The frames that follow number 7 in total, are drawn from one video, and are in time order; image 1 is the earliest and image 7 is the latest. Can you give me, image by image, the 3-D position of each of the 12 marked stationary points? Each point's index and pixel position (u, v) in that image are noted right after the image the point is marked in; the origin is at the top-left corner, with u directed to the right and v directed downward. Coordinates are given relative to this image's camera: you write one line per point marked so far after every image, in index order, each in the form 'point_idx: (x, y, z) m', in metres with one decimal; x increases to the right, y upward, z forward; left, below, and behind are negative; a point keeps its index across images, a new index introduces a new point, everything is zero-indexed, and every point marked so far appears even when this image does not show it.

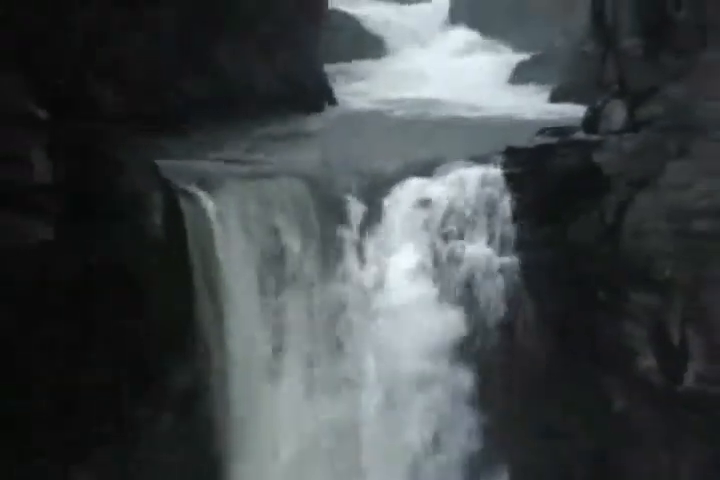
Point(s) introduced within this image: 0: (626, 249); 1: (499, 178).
0: (+1.6, 0.0, +5.7) m
1: (+0.9, +0.5, +6.3) m
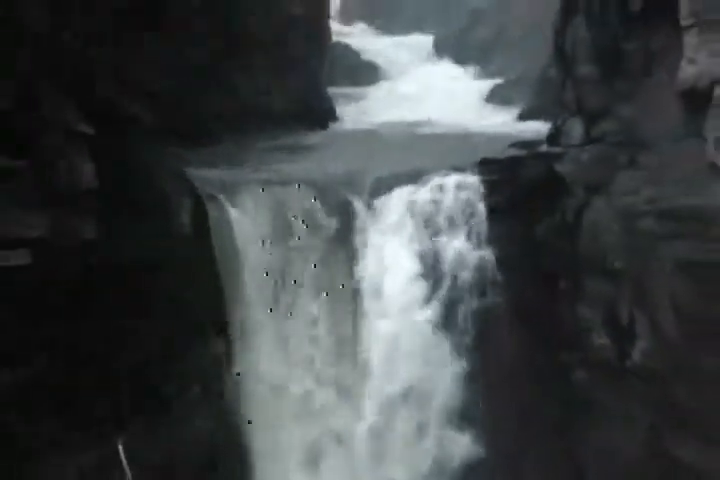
0: (+1.6, -0.1, +6.2) m
1: (+0.9, +0.5, +6.9) m
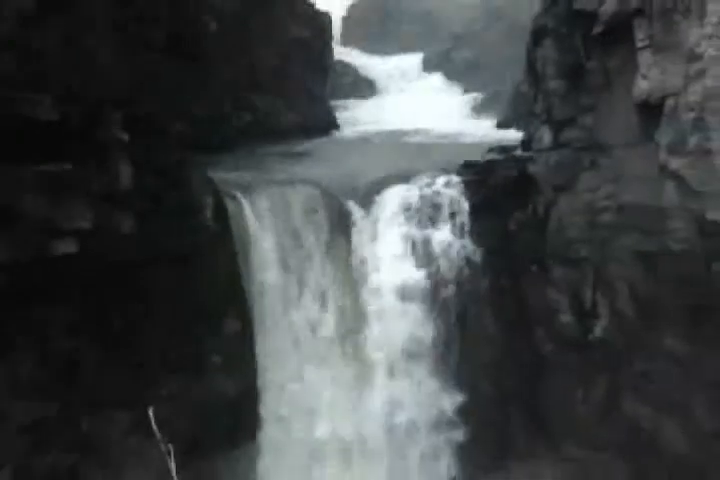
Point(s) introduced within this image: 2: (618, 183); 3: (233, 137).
0: (+1.6, 0.0, +7.0) m
1: (+0.9, +0.5, +7.7) m
2: (+2.0, +0.5, +6.6) m
3: (-1.4, +1.1, +9.4) m
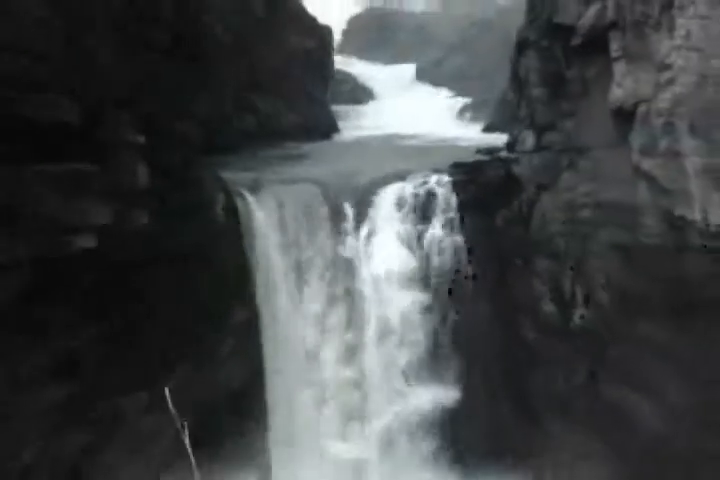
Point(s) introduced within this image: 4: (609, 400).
0: (+1.6, 0.0, +7.6) m
1: (+0.9, +0.6, +8.3) m
2: (+2.0, +0.5, +7.1) m
3: (-1.4, +1.2, +10.0) m
4: (+2.2, -1.4, +7.2) m
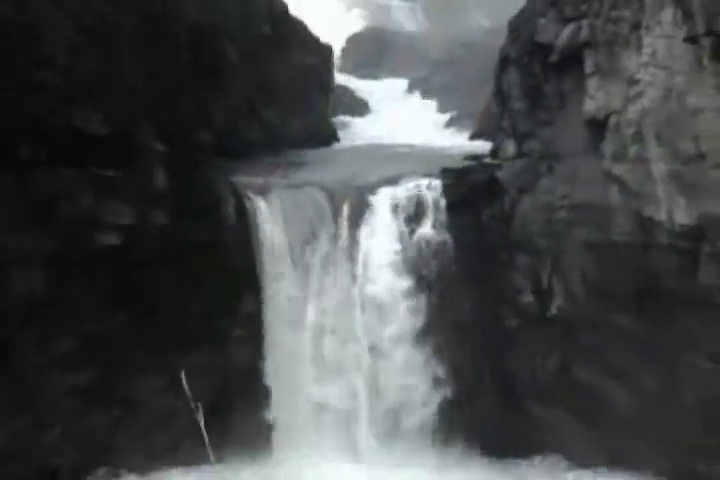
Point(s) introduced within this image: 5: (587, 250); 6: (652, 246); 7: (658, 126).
0: (+1.6, +0.1, +8.3) m
1: (+0.8, +0.6, +9.0) m
2: (+2.0, +0.5, +7.8) m
3: (-1.4, +1.2, +10.7) m
4: (+2.1, -1.3, +7.9) m
5: (+2.1, -0.1, +7.6) m
6: (+2.5, 0.0, +7.2) m
7: (+2.6, +1.0, +7.2) m
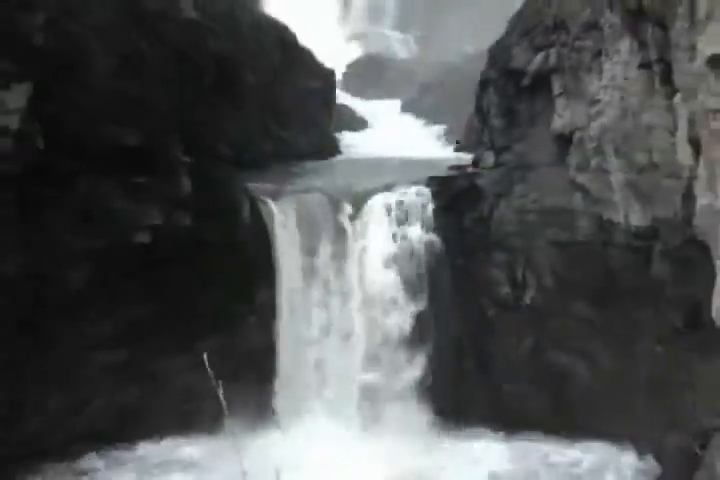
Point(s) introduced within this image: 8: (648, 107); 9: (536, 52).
0: (+1.5, +0.1, +9.5) m
1: (+0.8, +0.6, +10.2) m
2: (+2.0, +0.5, +9.0) m
3: (-1.4, +1.2, +11.9) m
4: (+2.1, -1.3, +9.1) m
5: (+2.1, -0.1, +8.8) m
6: (+2.5, 0.0, +8.4) m
7: (+2.6, +1.0, +8.3) m
8: (+2.8, +1.3, +8.0) m
9: (+2.0, +2.1, +9.4) m
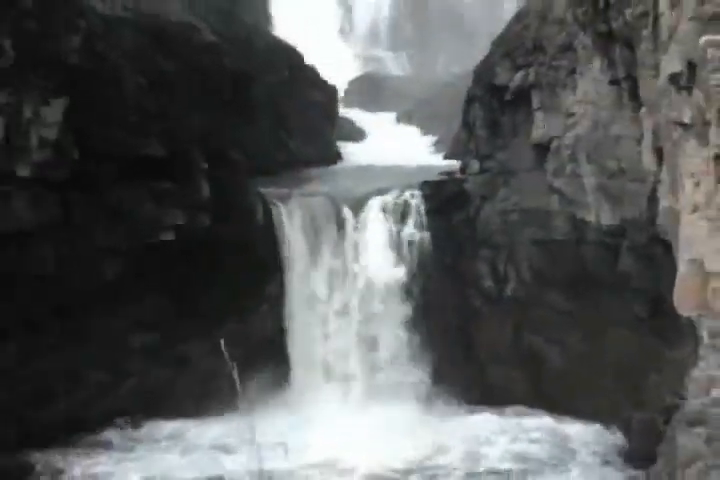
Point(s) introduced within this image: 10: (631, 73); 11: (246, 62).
0: (+1.5, +0.1, +10.5) m
1: (+0.8, +0.6, +11.2) m
2: (+2.0, +0.6, +10.1) m
3: (-1.4, +1.3, +12.9) m
4: (+2.1, -1.3, +10.1) m
5: (+2.1, 0.0, +9.8) m
6: (+2.5, 0.0, +9.4) m
7: (+2.6, +1.0, +9.4) m
8: (+2.8, +1.3, +9.1) m
9: (+2.0, +2.2, +10.5) m
10: (+2.9, +1.7, +8.8) m
11: (-1.6, +2.7, +12.2) m
